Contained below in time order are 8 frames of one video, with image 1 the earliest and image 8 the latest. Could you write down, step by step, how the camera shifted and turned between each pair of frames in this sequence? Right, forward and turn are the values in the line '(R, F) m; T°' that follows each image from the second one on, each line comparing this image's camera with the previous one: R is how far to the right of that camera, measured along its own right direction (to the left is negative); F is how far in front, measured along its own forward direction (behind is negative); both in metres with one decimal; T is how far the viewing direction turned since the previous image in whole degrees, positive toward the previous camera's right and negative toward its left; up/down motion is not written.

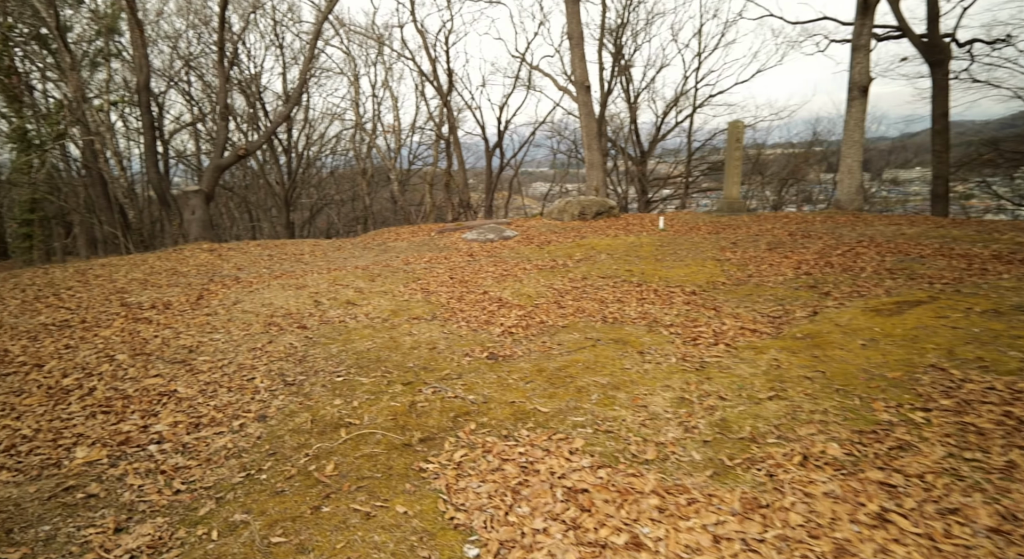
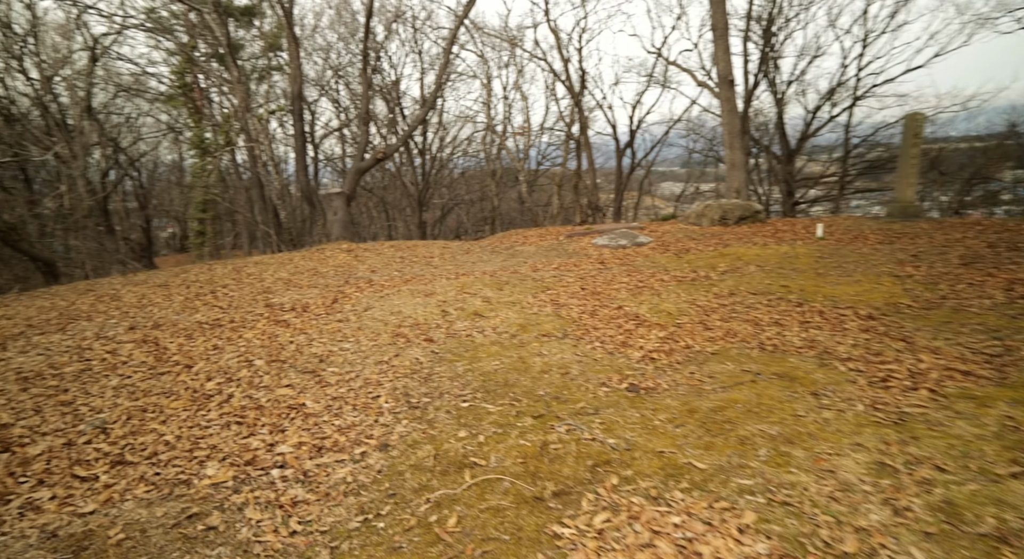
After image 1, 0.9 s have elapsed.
(-0.2, +0.6) m; -13°
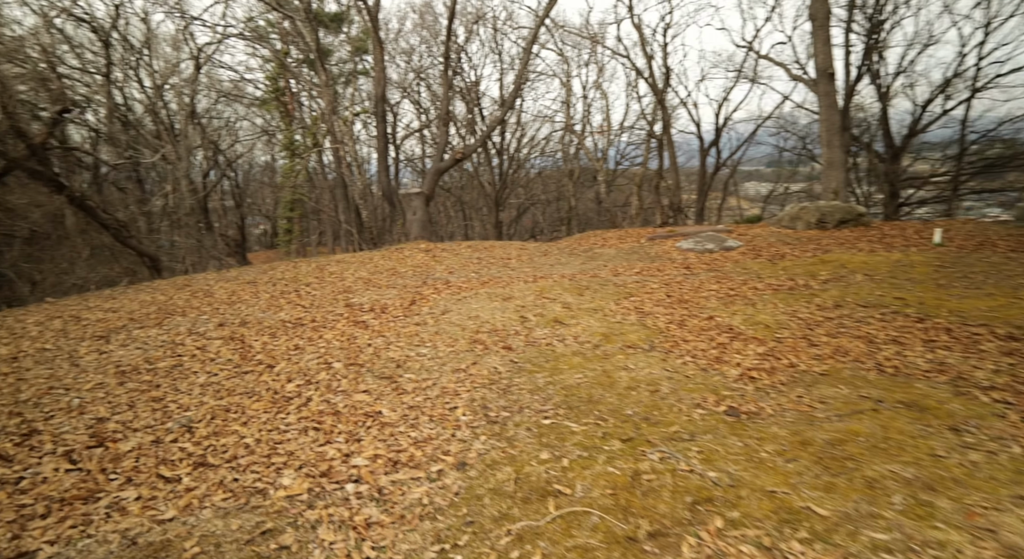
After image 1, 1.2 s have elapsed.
(-0.1, +0.3) m; -7°
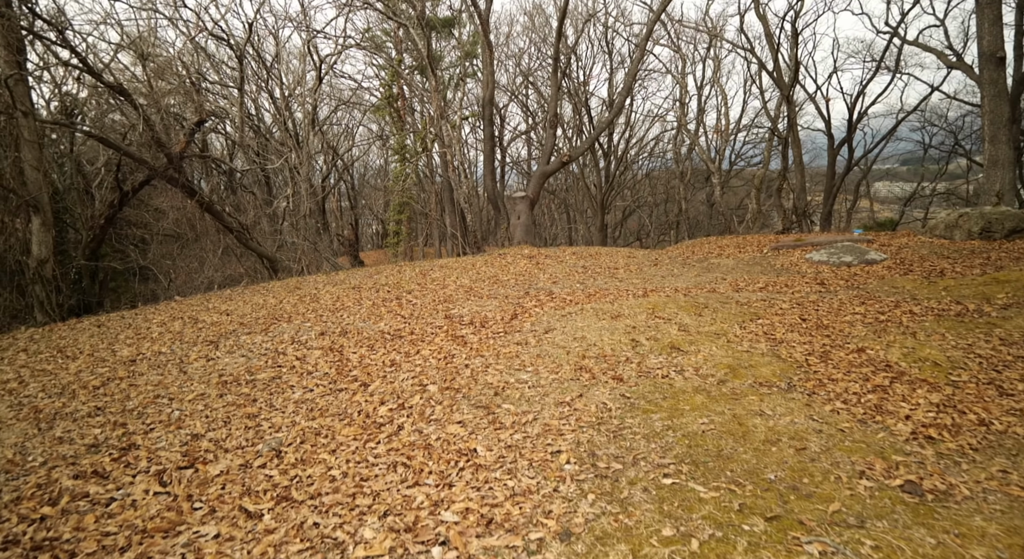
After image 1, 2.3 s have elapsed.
(-0.1, +0.6) m; -10°
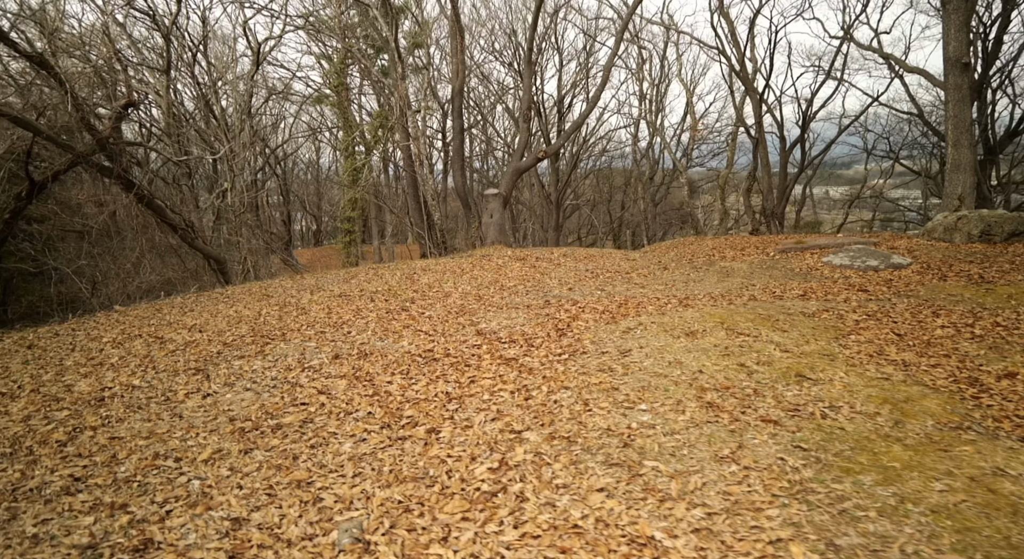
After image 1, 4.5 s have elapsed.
(-1.5, +1.3) m; +6°
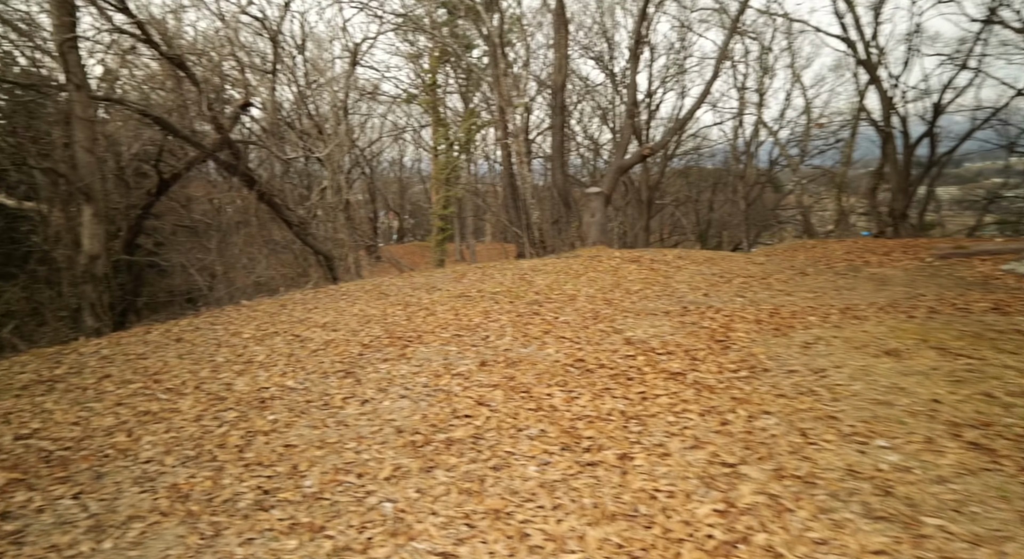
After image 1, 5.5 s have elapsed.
(-1.1, +0.5) m; -8°
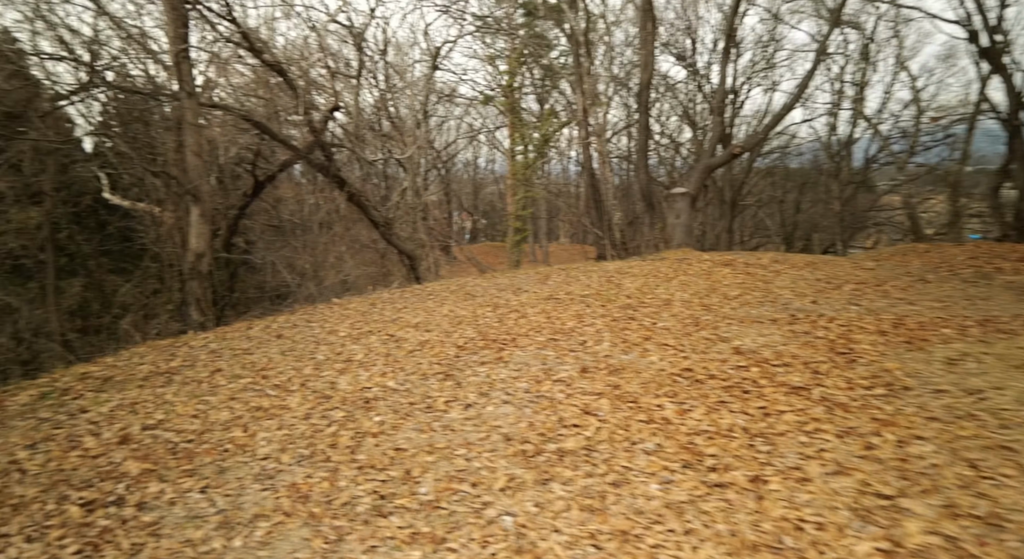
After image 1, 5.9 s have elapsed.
(-0.4, +0.2) m; -7°
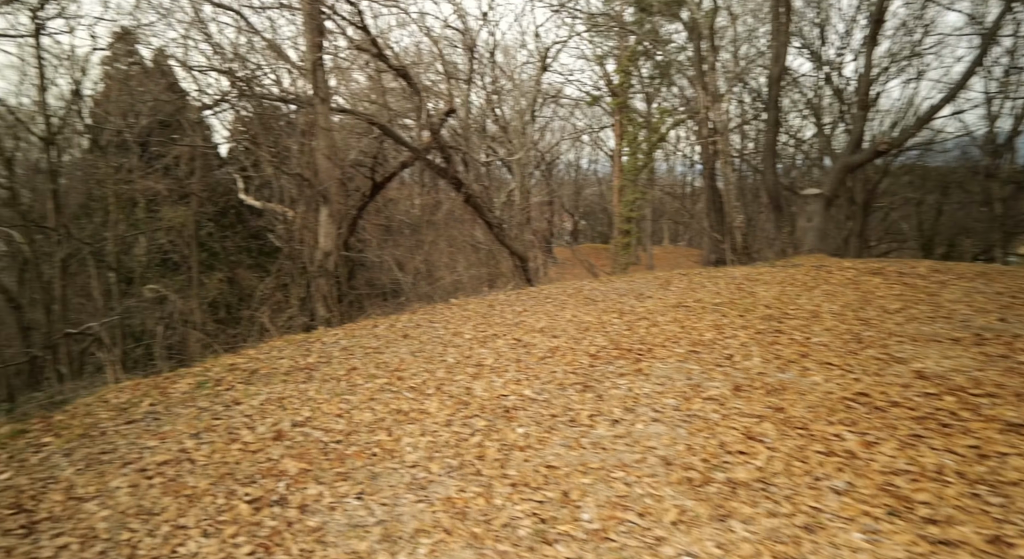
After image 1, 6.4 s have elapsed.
(-0.6, +0.3) m; -9°
